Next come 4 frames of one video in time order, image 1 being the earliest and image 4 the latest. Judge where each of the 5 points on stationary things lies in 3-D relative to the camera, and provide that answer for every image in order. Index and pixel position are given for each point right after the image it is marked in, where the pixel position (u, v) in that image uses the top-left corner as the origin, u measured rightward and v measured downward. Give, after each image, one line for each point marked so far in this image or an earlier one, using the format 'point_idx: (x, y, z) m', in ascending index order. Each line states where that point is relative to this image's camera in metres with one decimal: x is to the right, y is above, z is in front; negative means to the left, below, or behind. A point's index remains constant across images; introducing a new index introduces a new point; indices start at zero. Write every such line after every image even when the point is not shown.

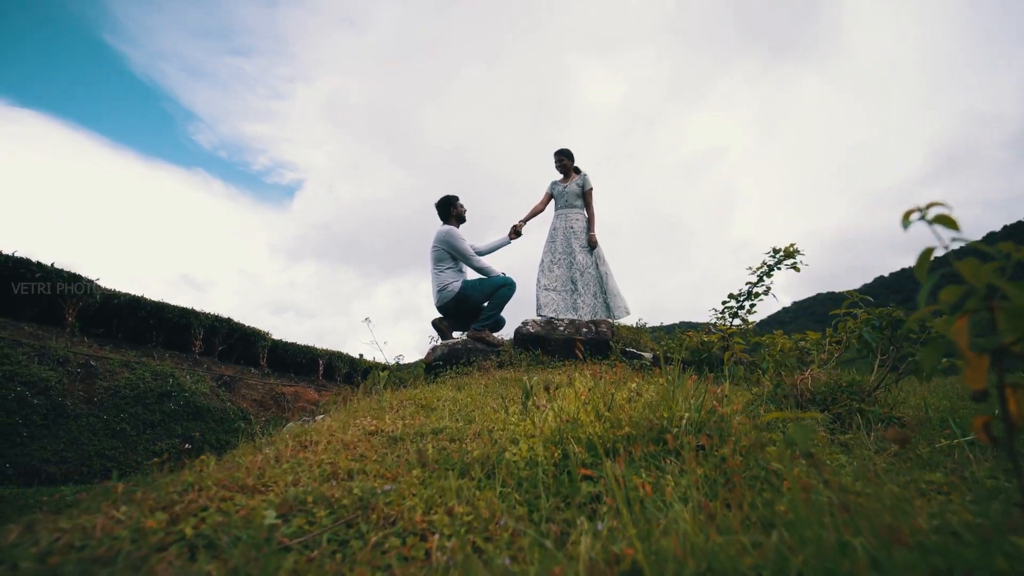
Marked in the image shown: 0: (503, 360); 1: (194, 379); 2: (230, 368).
0: (-0.1, -0.9, +6.8) m
1: (-6.6, -1.9, +12.0) m
2: (-7.1, -2.0, +14.4) m
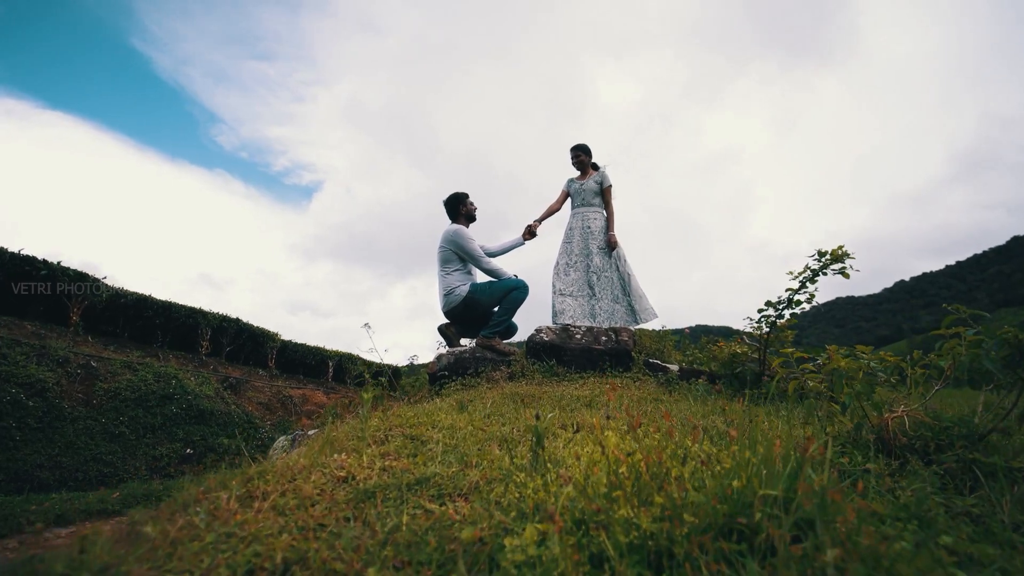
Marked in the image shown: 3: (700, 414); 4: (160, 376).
0: (0.0, -0.9, +6.2) m
1: (-6.4, -1.9, +11.6) m
2: (-6.8, -2.0, +14.0) m
3: (+1.2, -0.8, +3.6) m
4: (-6.5, -1.6, +10.7) m
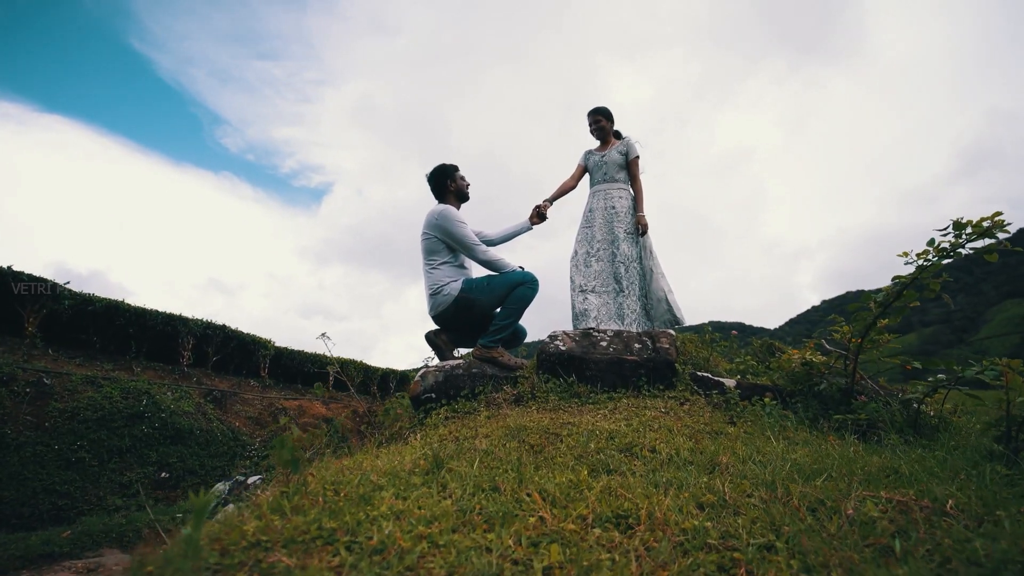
0: (+0.1, -0.9, +4.8) m
1: (-6.2, -2.0, +10.2) m
2: (-6.5, -2.1, +12.6) m
3: (+1.2, -0.7, +2.1) m
4: (-6.4, -1.7, +9.4) m
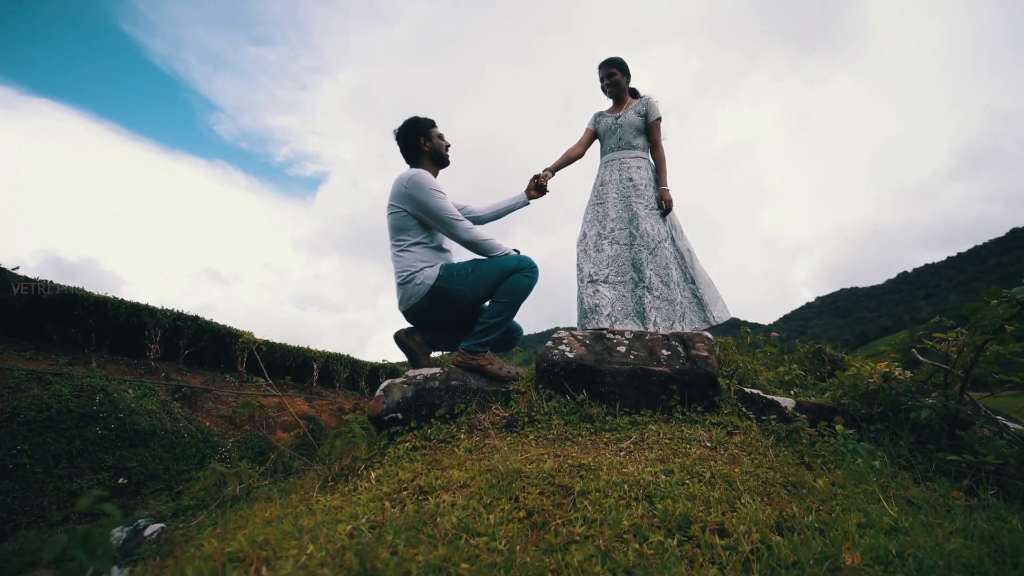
0: (0.0, -0.8, +3.6) m
1: (-6.3, -1.8, +9.0) m
2: (-6.6, -1.9, +11.5) m
3: (+1.1, -0.7, +0.9) m
4: (-6.5, -1.5, +8.2) m
